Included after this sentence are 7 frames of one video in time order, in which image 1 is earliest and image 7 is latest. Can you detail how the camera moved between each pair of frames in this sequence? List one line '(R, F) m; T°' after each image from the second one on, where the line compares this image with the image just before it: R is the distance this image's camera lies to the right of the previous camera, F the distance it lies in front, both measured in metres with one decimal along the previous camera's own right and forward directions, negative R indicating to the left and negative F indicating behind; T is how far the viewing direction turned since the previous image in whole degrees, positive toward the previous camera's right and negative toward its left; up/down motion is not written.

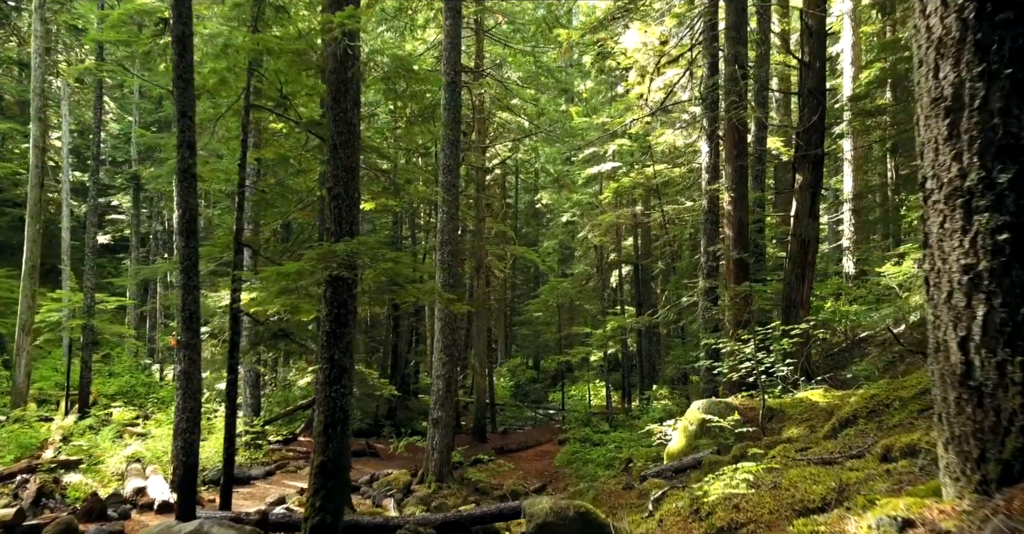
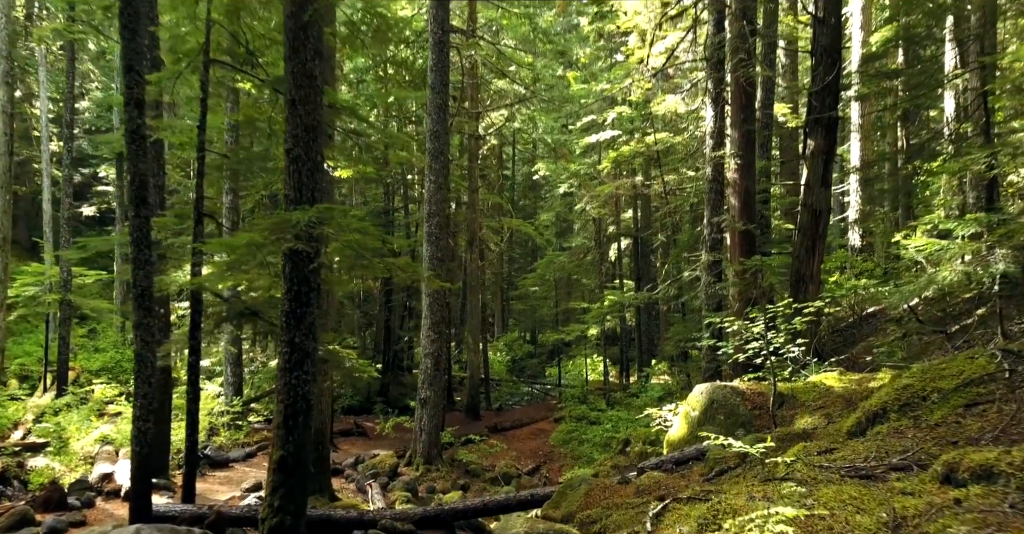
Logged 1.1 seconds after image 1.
(+0.2, +1.0) m; 0°
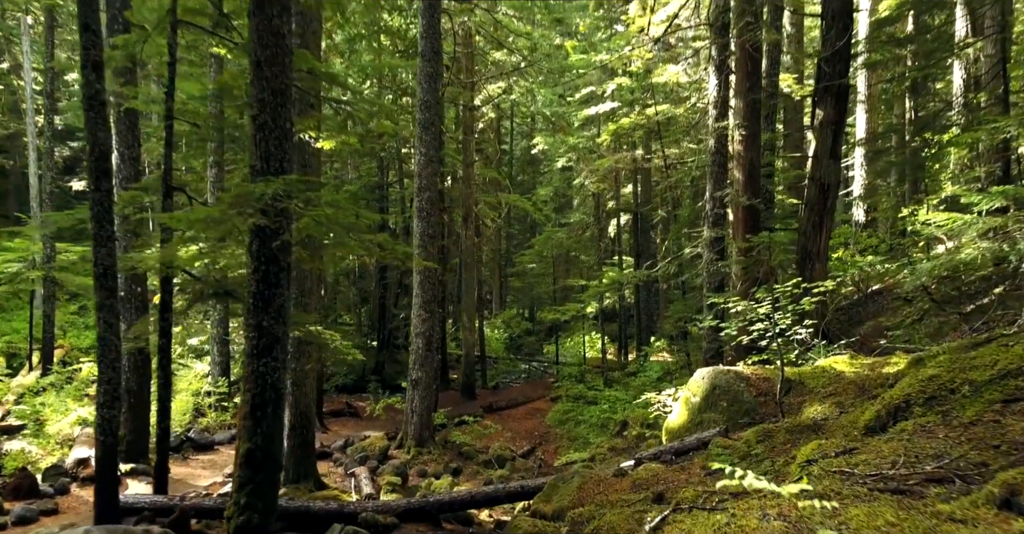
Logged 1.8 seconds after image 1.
(+0.1, +0.6) m; 0°
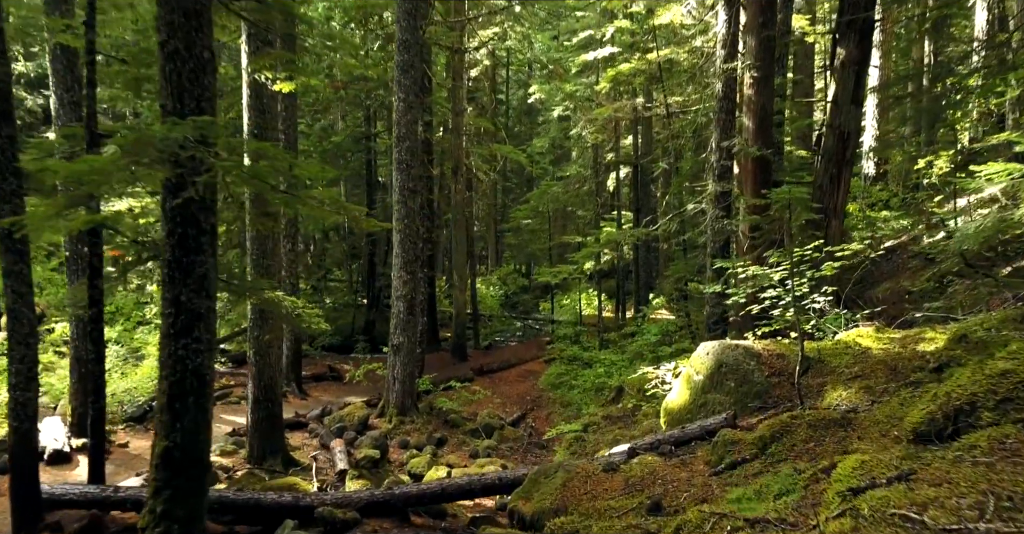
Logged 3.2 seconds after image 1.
(+0.2, +1.2) m; 0°
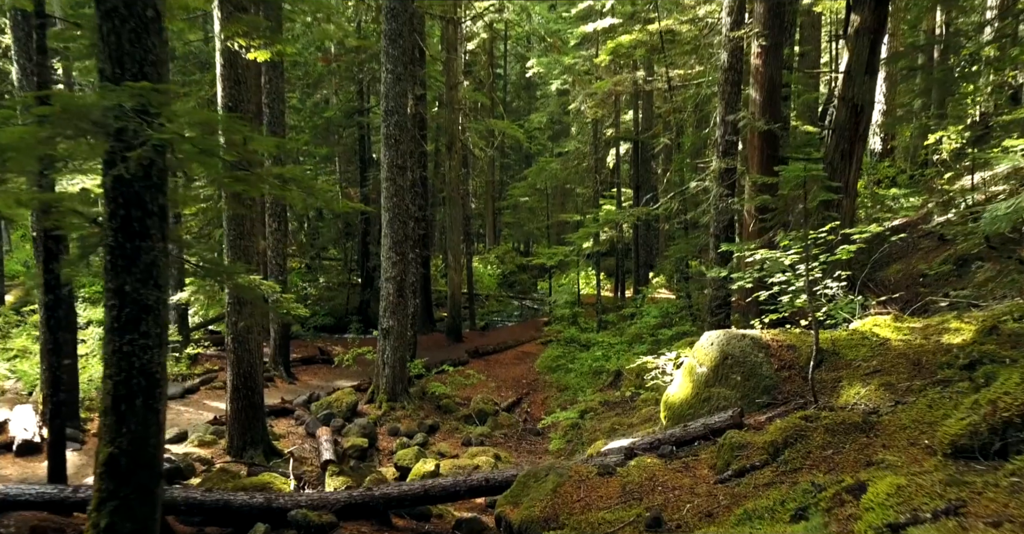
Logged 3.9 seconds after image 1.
(+0.1, +0.6) m; 0°
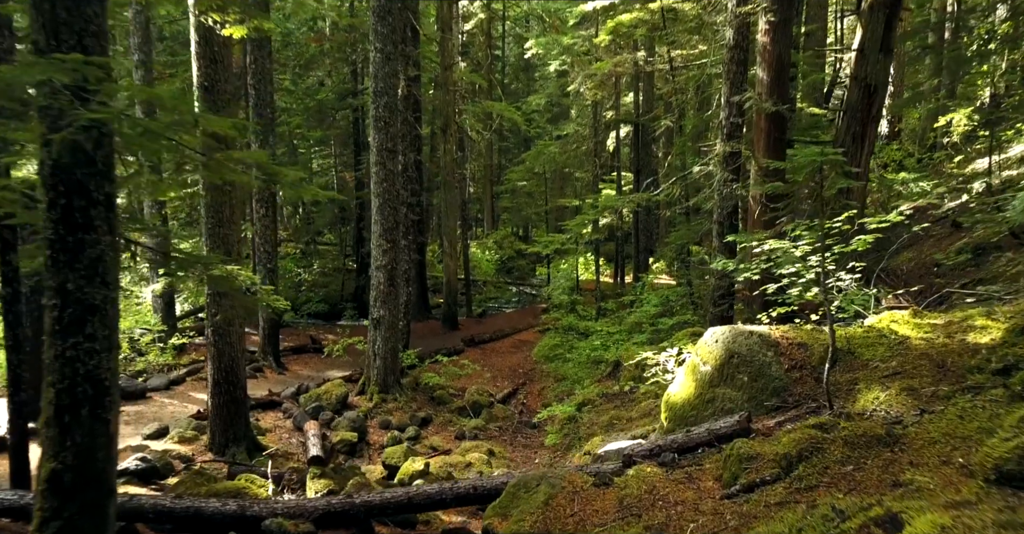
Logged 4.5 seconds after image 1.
(+0.1, +0.5) m; 0°
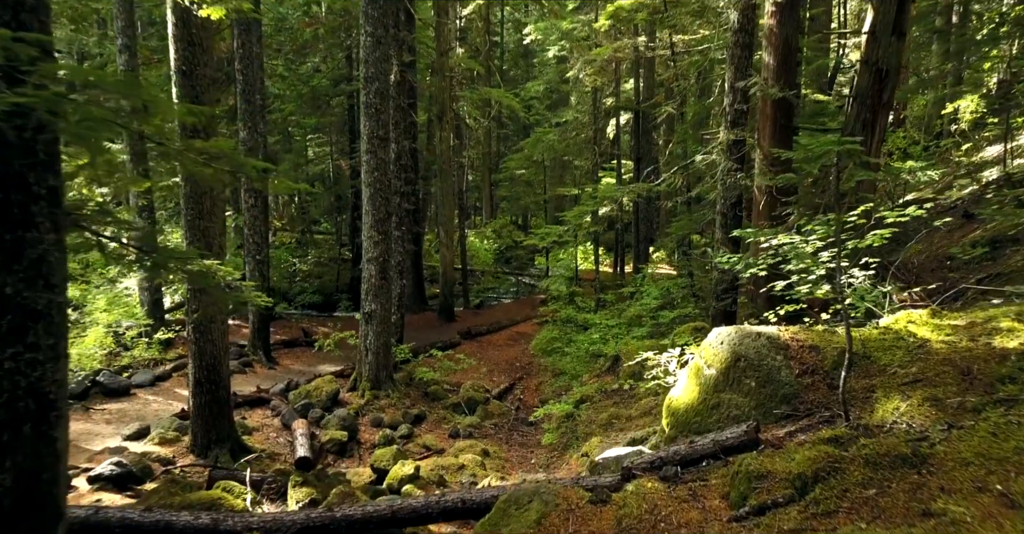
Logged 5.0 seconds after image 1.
(+0.1, +0.5) m; 0°
